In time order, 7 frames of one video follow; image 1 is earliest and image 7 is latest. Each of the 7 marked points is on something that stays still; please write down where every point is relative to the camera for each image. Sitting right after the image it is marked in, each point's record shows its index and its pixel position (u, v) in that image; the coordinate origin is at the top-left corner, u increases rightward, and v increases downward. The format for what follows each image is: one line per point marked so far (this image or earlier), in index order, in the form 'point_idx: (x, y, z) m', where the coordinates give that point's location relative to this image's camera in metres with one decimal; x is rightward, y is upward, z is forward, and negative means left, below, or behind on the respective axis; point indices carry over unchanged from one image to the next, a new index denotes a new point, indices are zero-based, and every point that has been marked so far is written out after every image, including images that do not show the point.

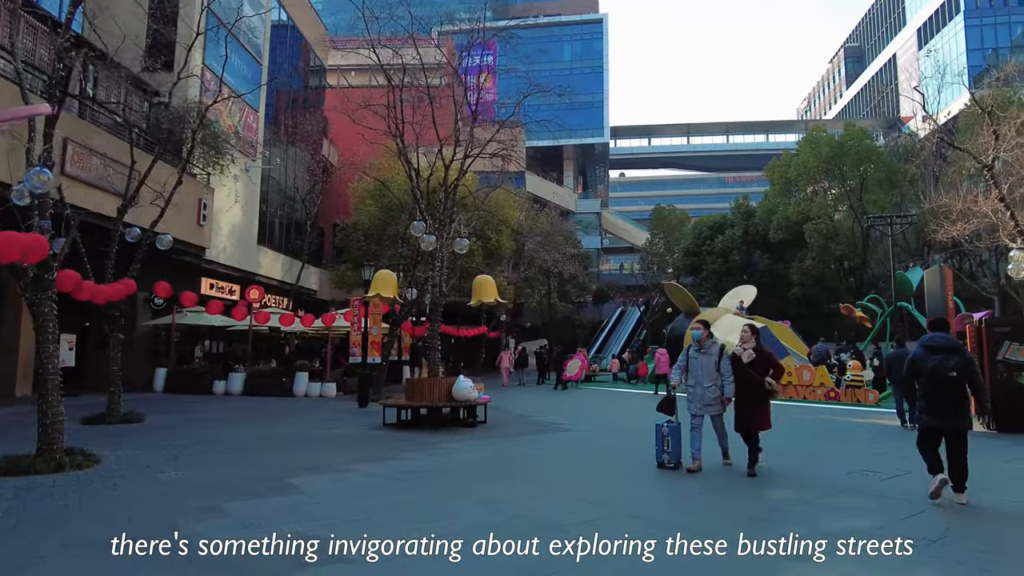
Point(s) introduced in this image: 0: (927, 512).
0: (+3.6, -2.0, +5.7) m
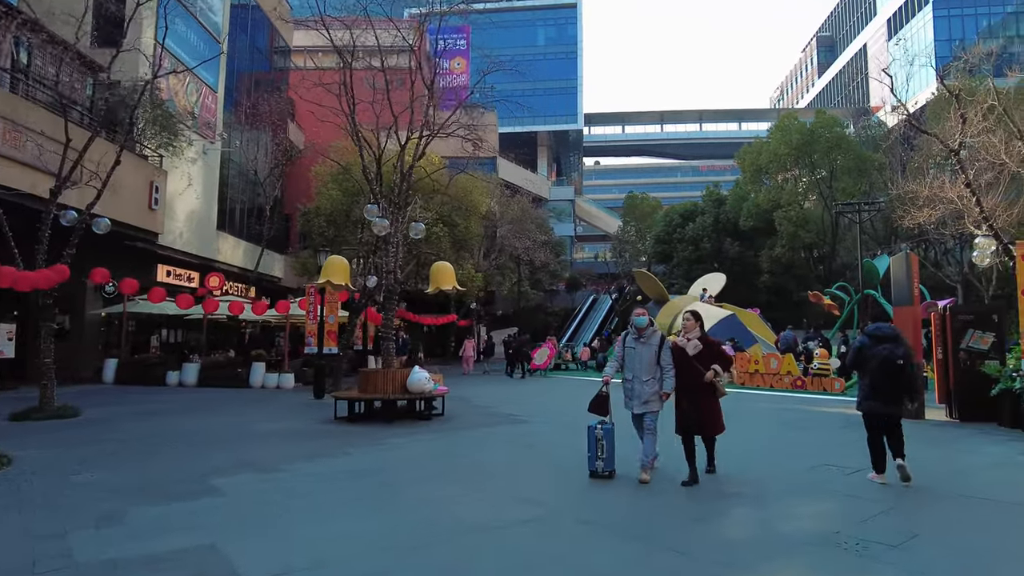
0: (+3.1, -1.9, +5.4) m
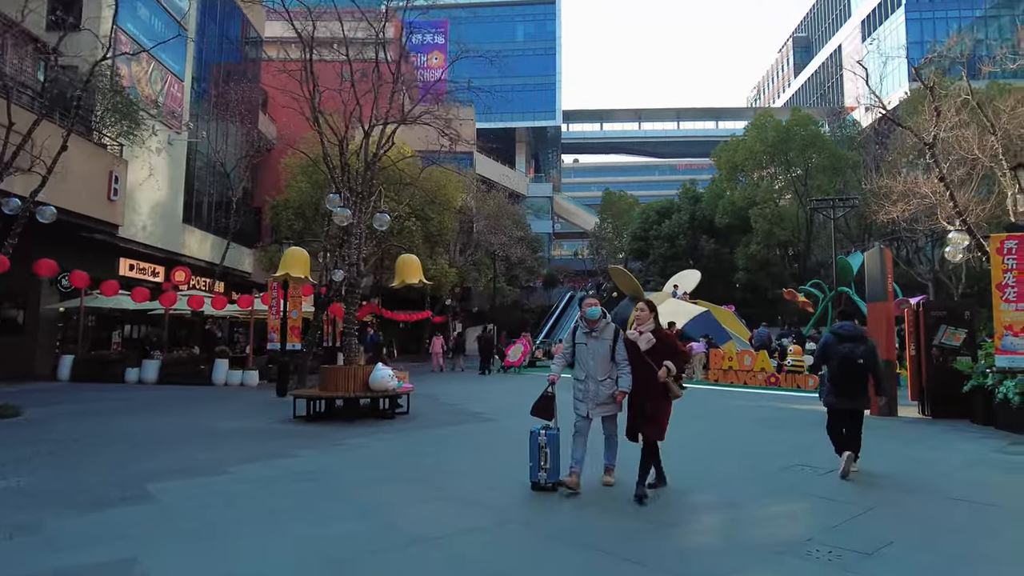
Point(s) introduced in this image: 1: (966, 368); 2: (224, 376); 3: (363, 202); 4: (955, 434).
0: (+2.8, -1.8, +5.1) m
1: (+7.4, -1.3, +10.6) m
2: (-8.0, -2.4, +18.1) m
3: (-2.8, +1.6, +11.9) m
4: (+6.4, -2.1, +9.4) m
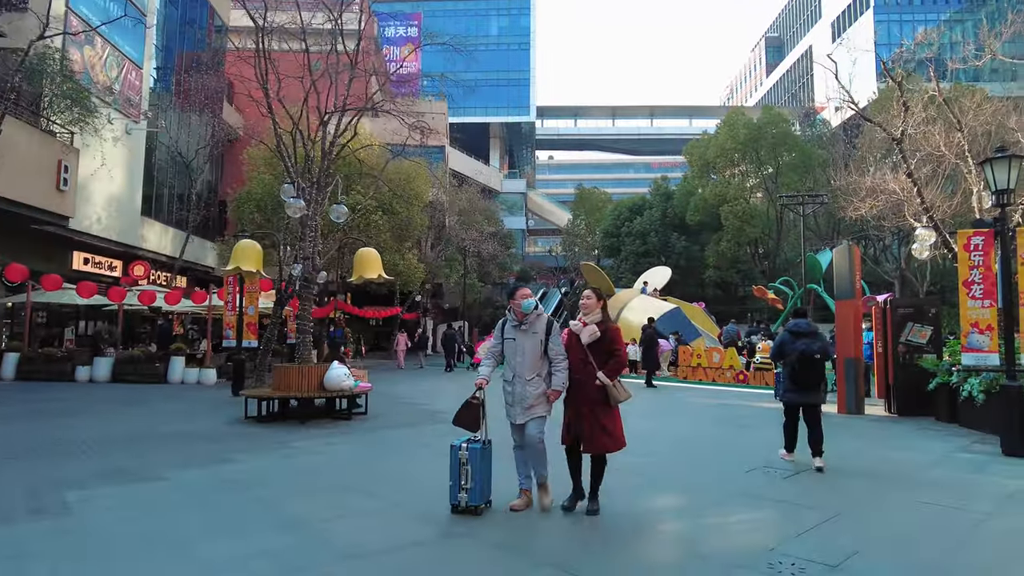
0: (+2.4, -1.8, +4.8) m
1: (+6.8, -1.3, +10.5) m
2: (-8.9, -2.3, +17.4) m
3: (-3.4, +1.7, +11.4) m
4: (+5.9, -2.1, +9.3) m
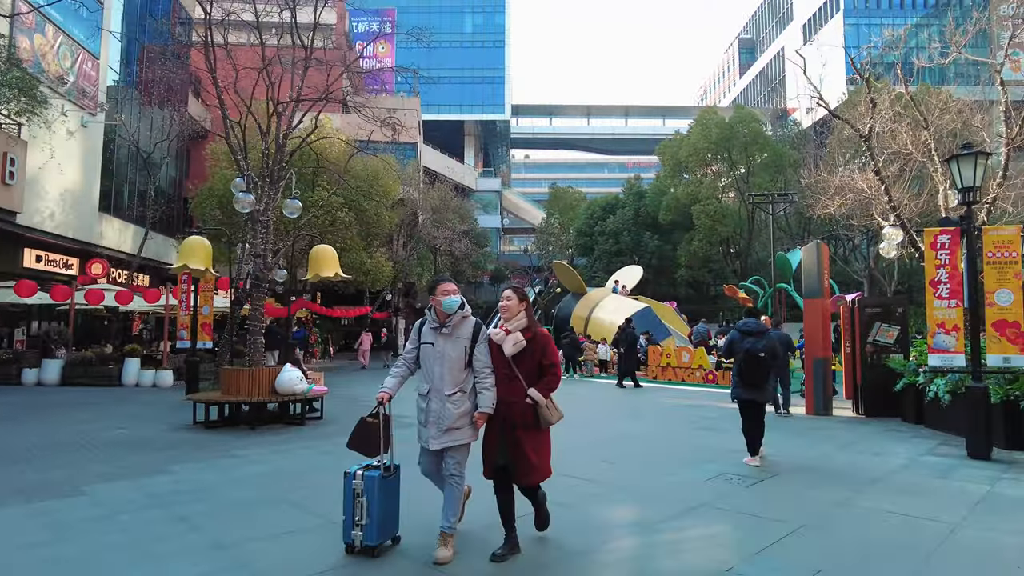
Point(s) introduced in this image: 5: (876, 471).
0: (+2.0, -1.8, +4.6) m
1: (+6.2, -1.3, +10.4) m
2: (-9.7, -2.3, +16.7) m
3: (-4.0, +1.7, +10.9) m
4: (+5.3, -2.1, +9.2) m
5: (+3.8, -1.9, +6.8) m
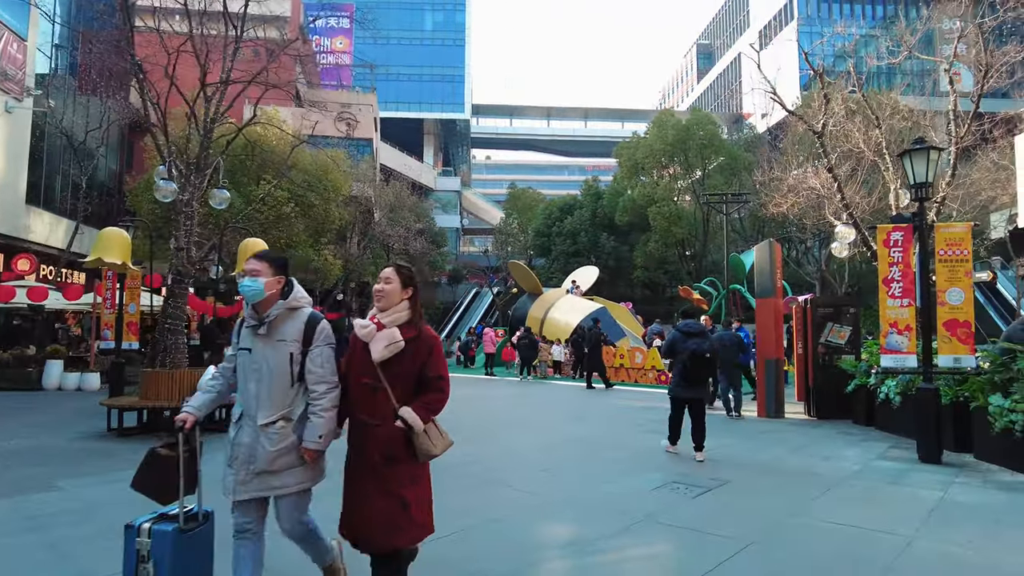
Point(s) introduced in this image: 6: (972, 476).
0: (+1.4, -1.7, +4.2) m
1: (+5.4, -1.3, +10.3) m
2: (-11.0, -2.2, +15.6) m
3: (-4.9, +1.7, +10.2) m
4: (+4.5, -2.1, +9.0) m
5: (+3.2, -1.9, +6.5) m
6: (+4.6, -1.9, +6.5) m
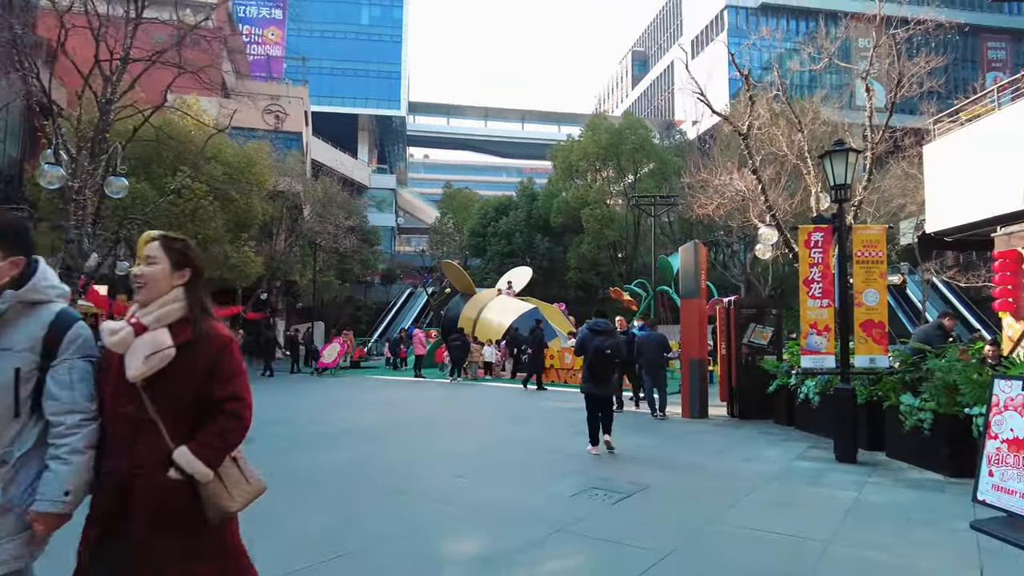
0: (+0.9, -1.7, +3.9) m
1: (+4.2, -1.3, +10.4) m
2: (-12.6, -2.1, +14.1) m
3: (-6.0, +1.8, +9.3) m
4: (+3.4, -2.1, +9.0) m
5: (+2.4, -1.9, +6.5) m
6: (+3.8, -1.9, +6.5) m
